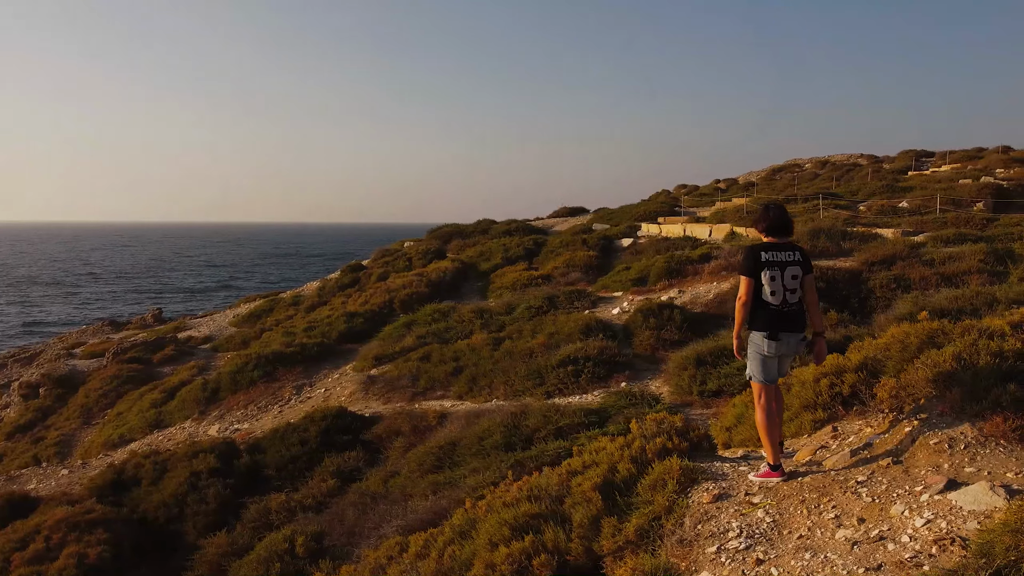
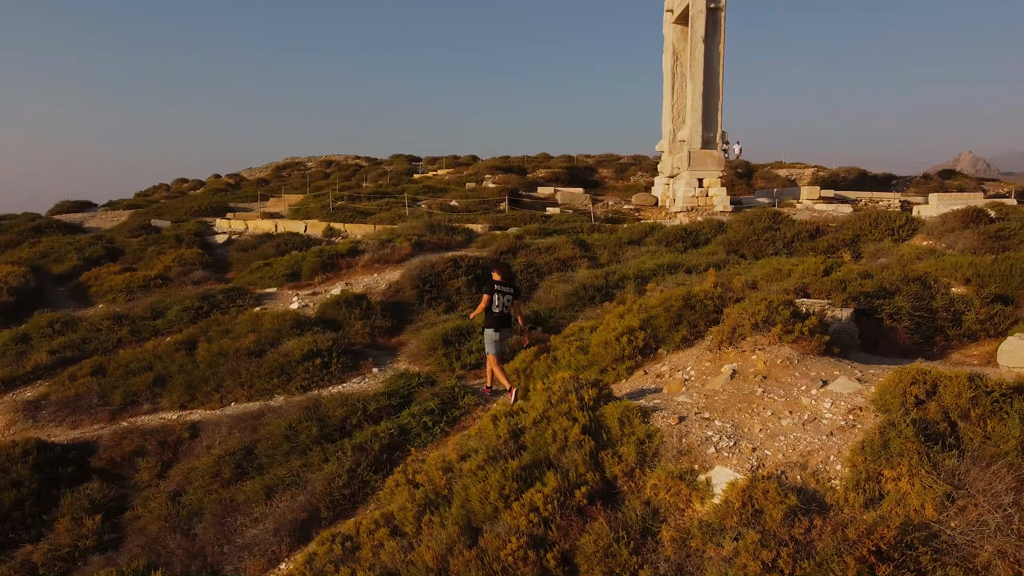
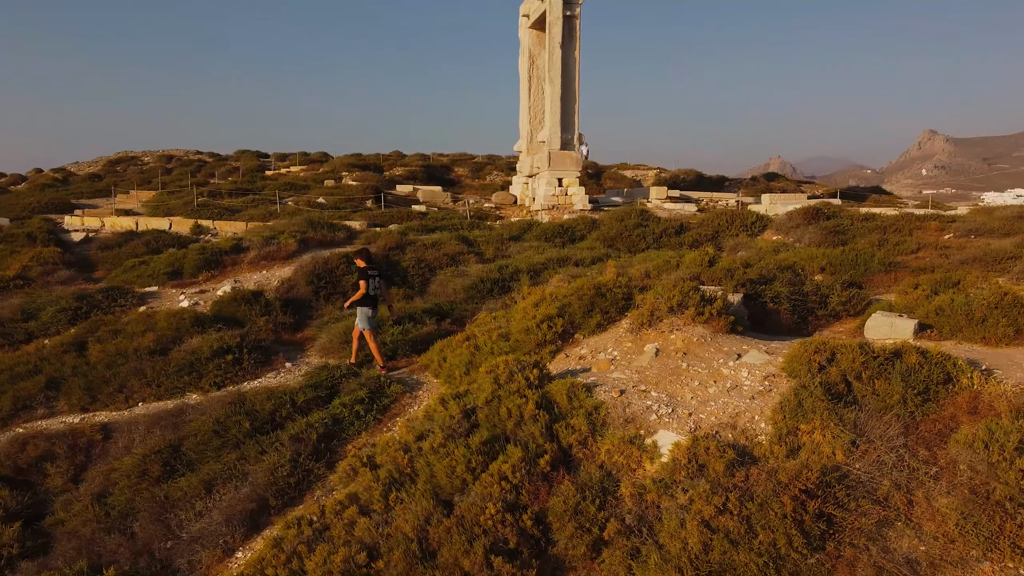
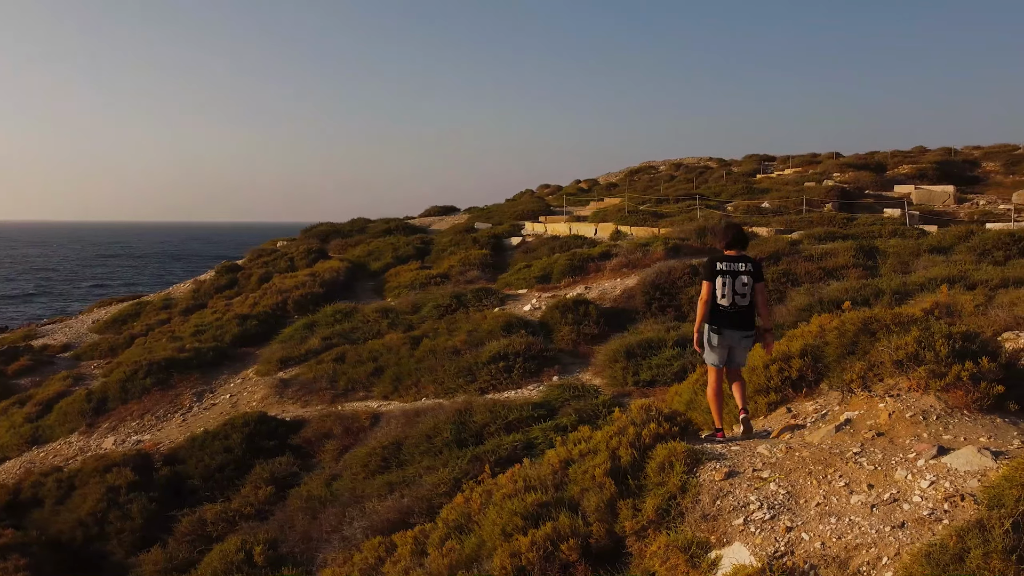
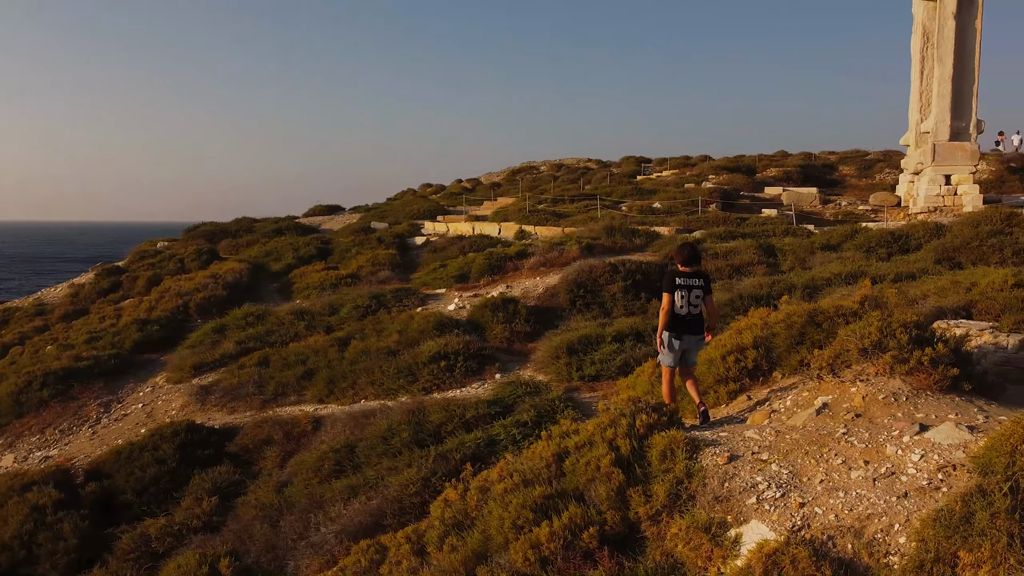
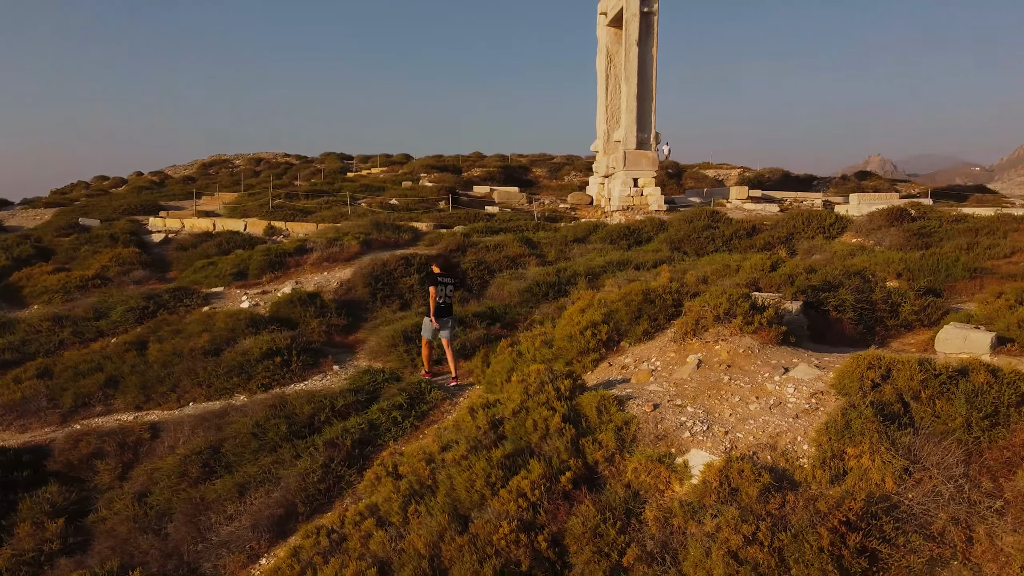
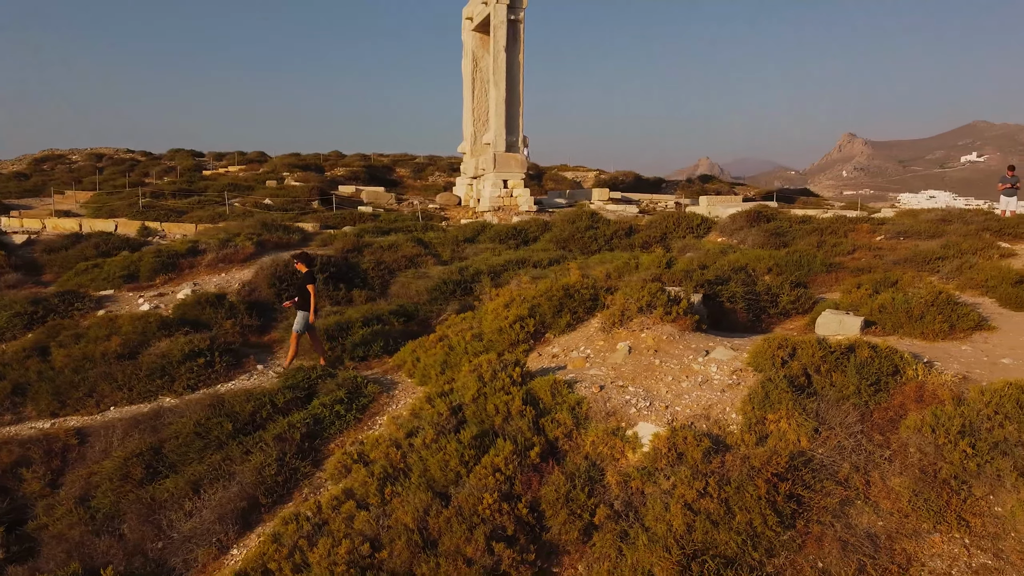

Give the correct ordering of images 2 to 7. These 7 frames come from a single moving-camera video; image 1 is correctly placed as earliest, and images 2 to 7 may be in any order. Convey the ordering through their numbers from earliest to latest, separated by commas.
4, 5, 2, 6, 3, 7
